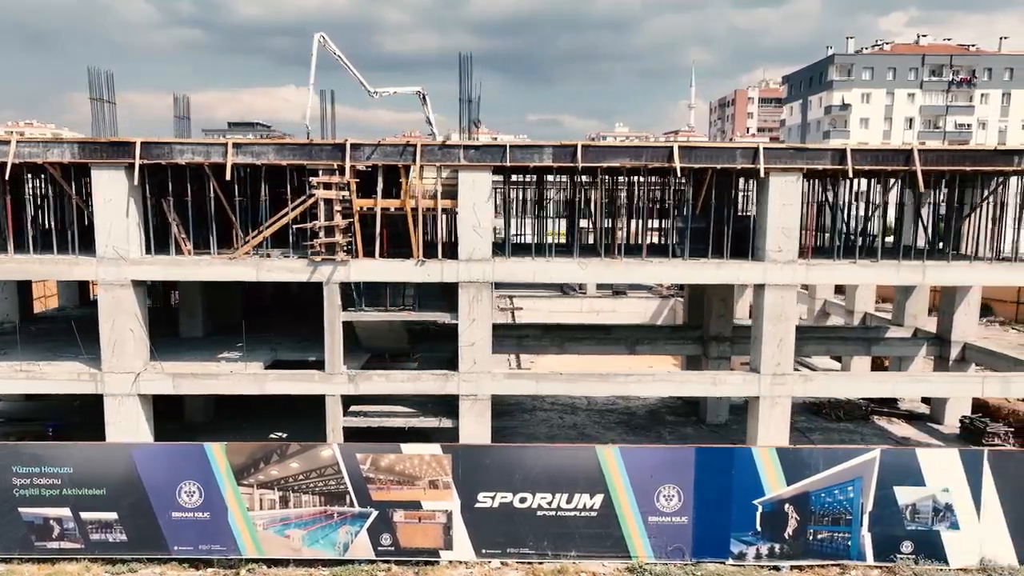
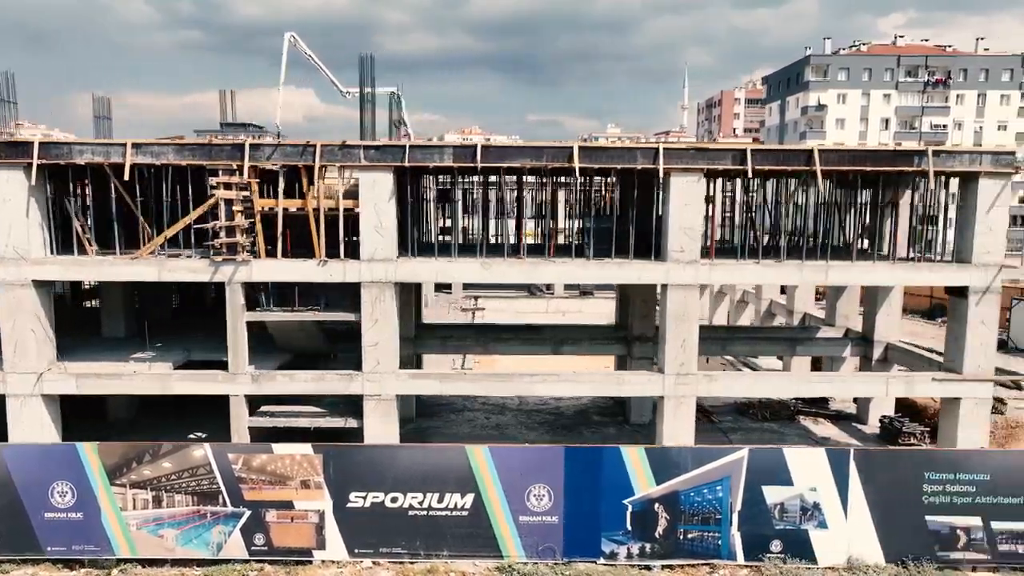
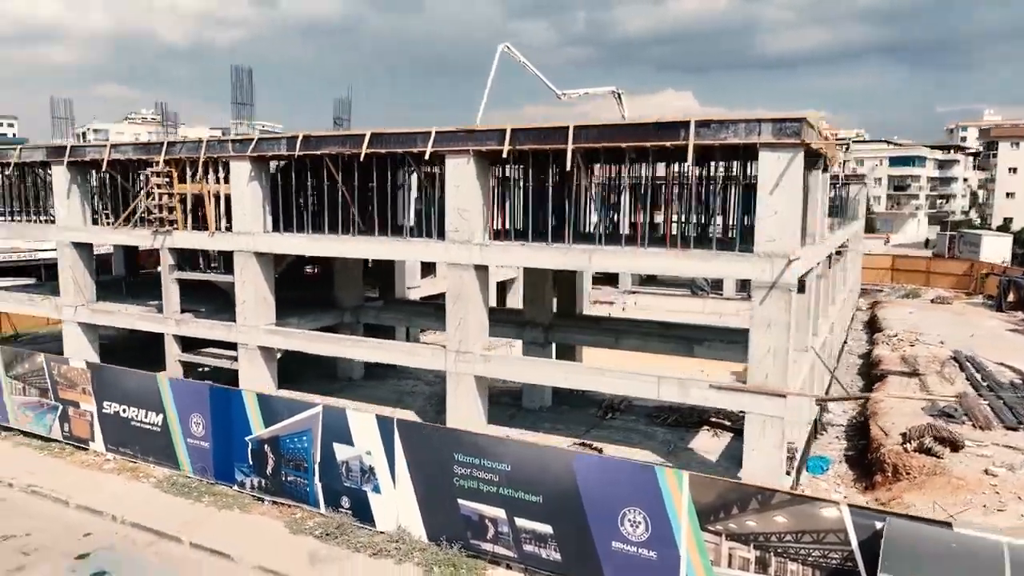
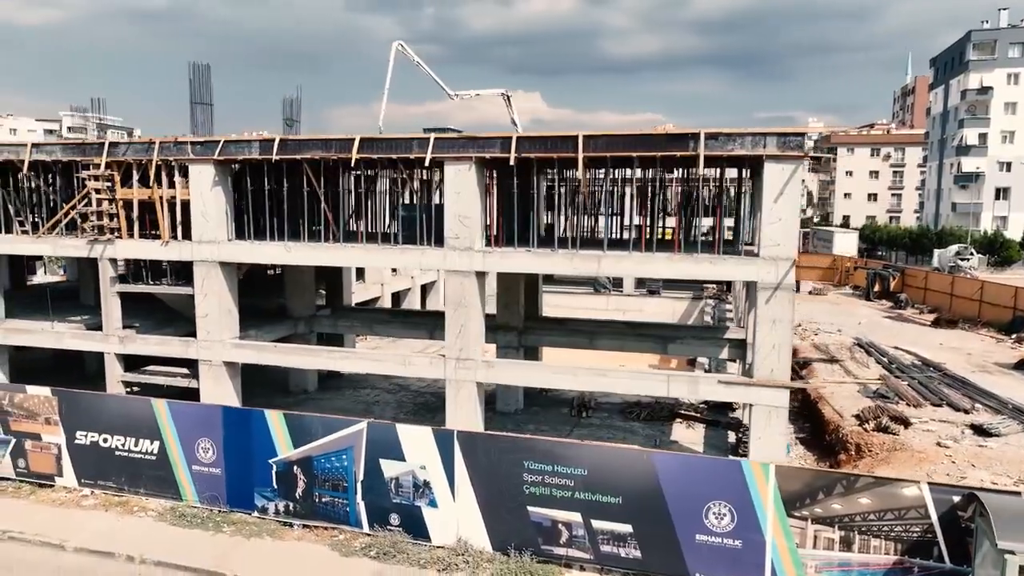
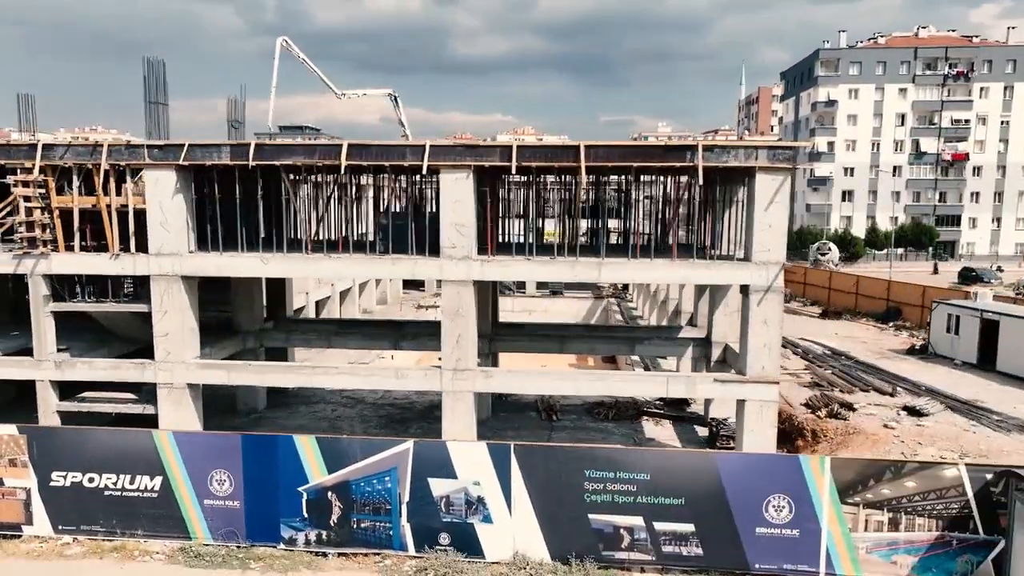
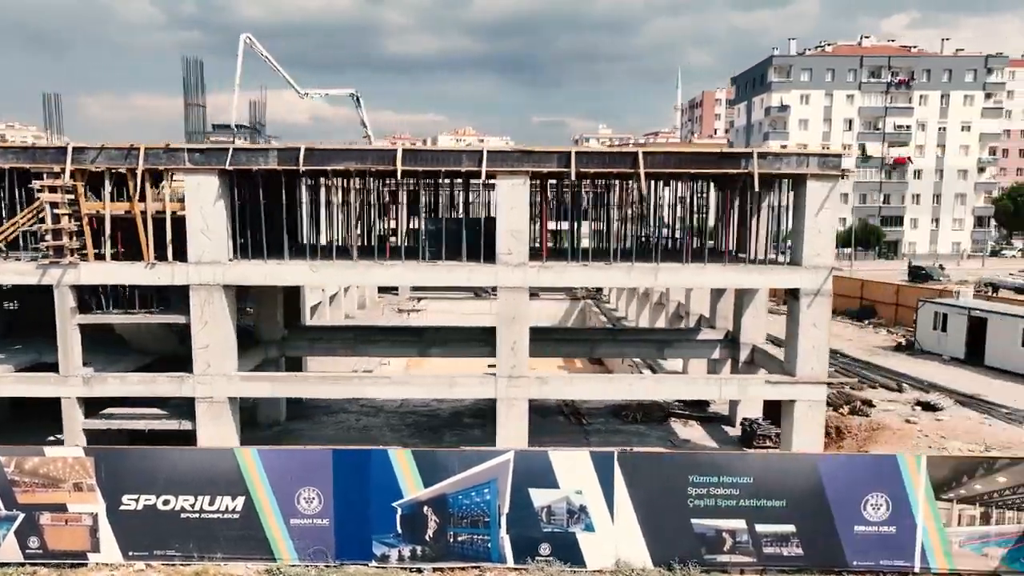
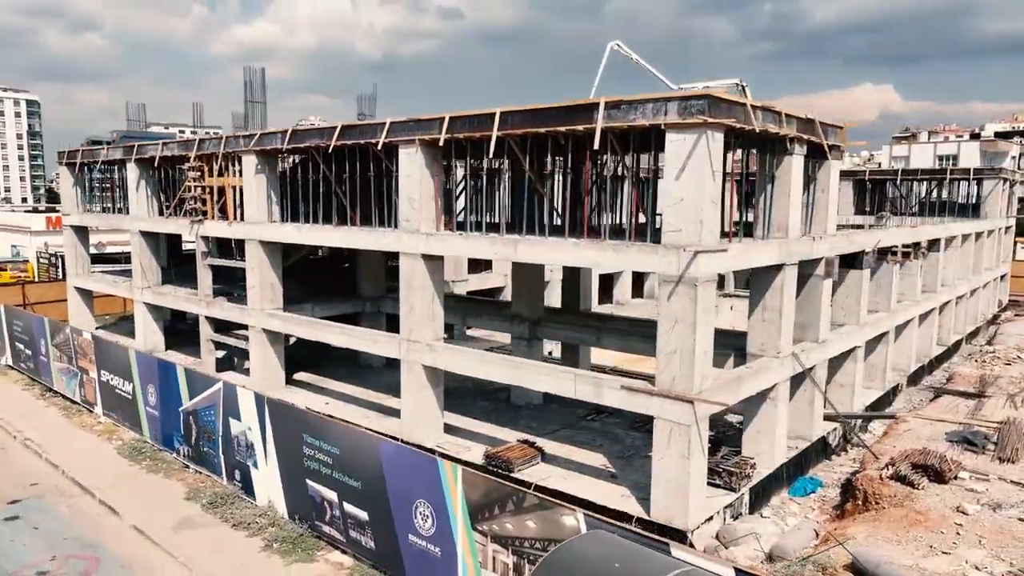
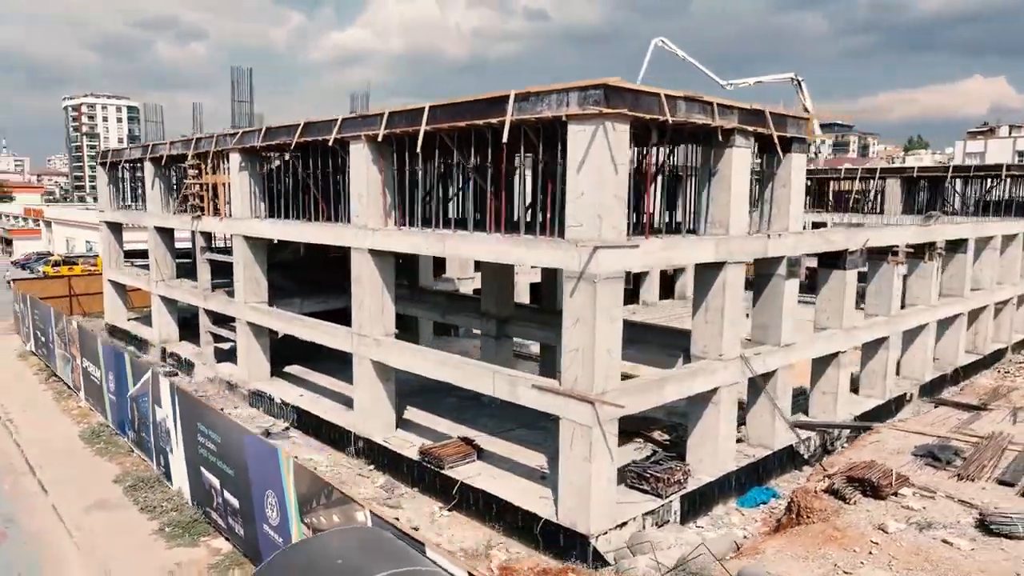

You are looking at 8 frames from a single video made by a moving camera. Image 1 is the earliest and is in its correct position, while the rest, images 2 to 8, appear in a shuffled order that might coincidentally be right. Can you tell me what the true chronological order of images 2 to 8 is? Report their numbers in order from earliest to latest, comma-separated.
2, 6, 5, 4, 3, 7, 8
